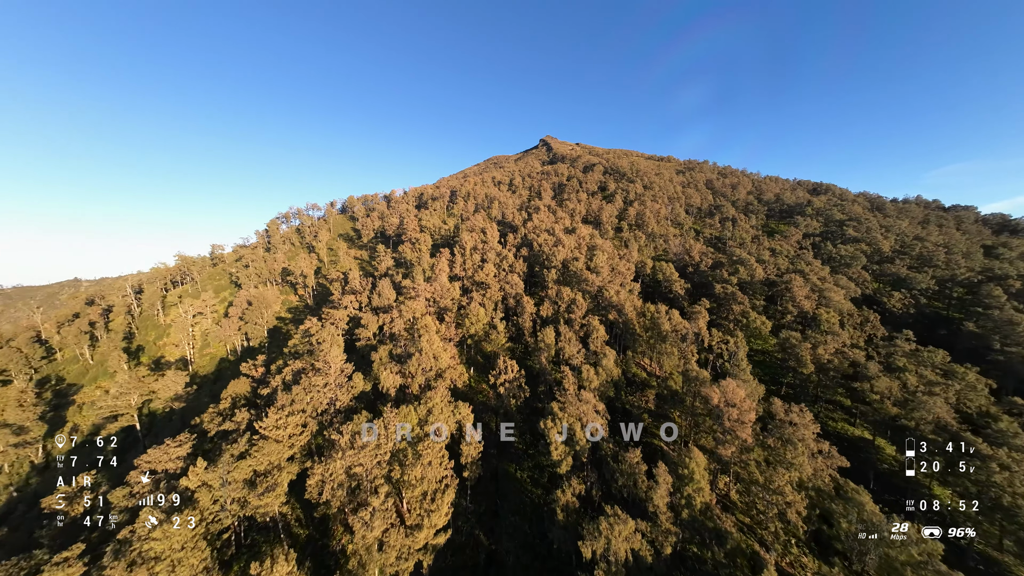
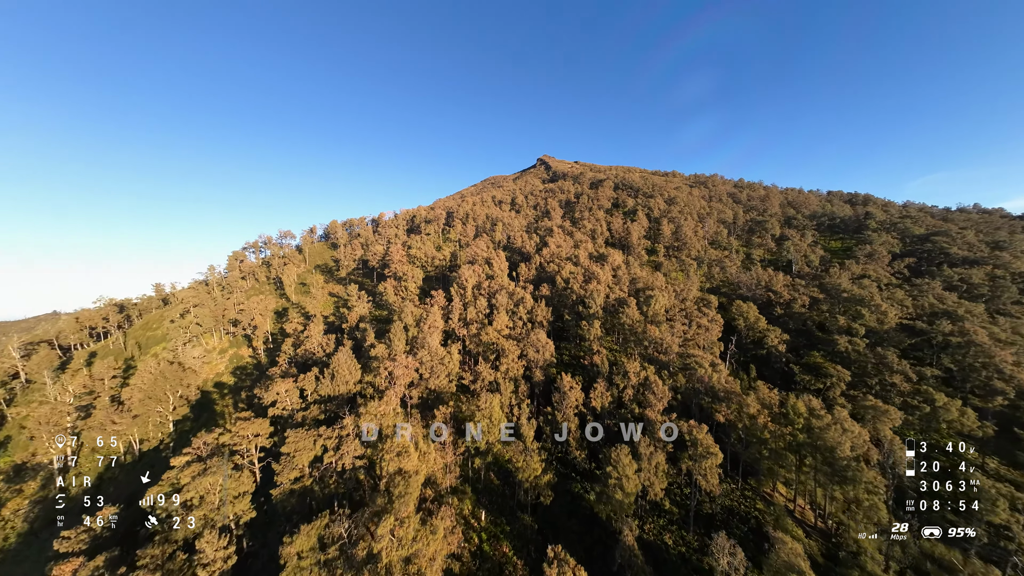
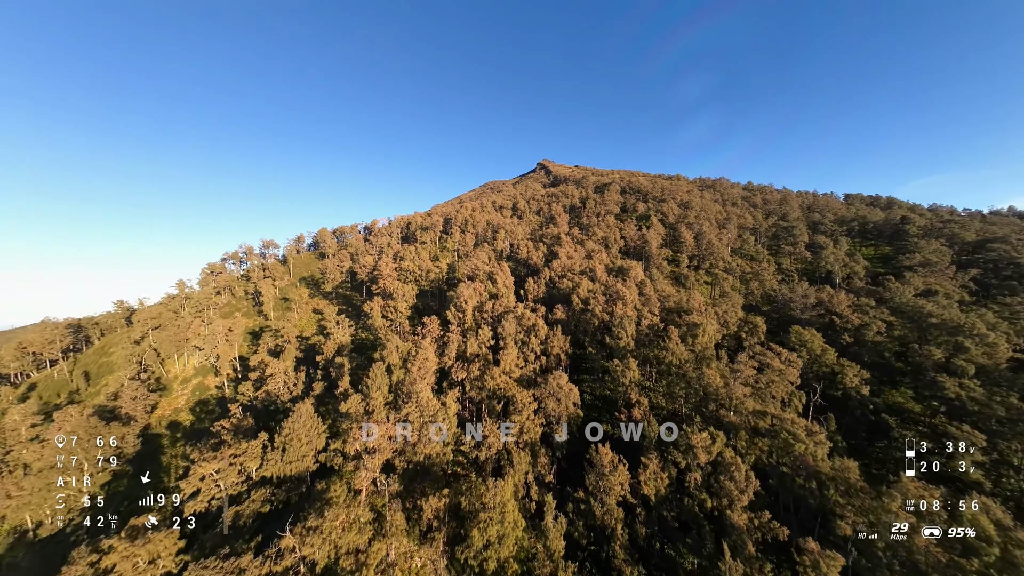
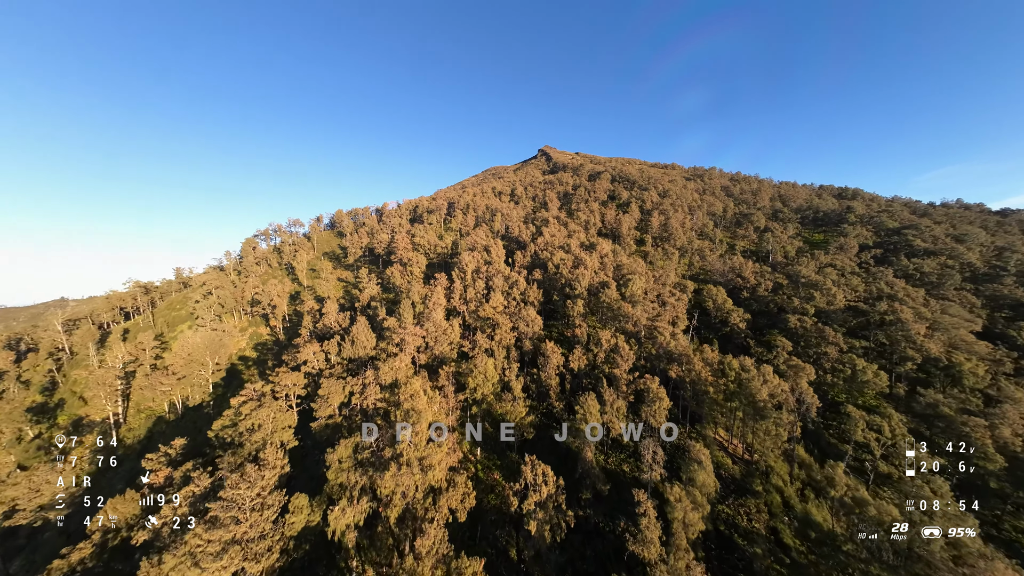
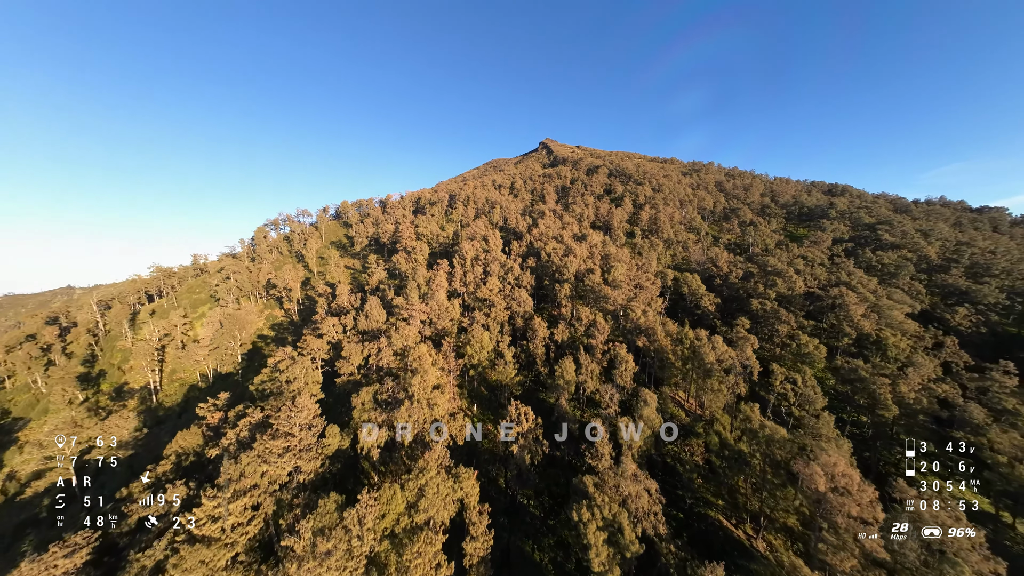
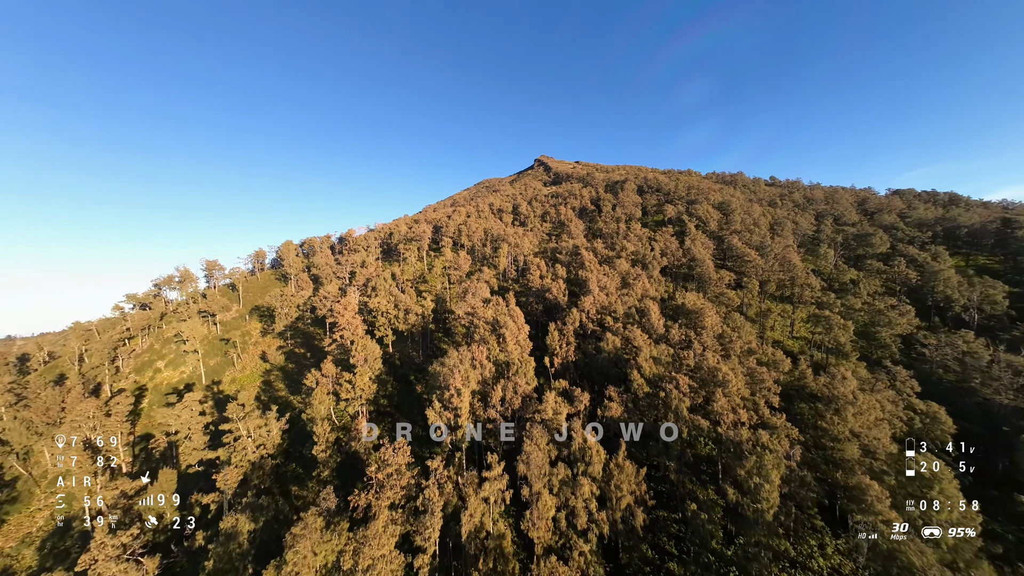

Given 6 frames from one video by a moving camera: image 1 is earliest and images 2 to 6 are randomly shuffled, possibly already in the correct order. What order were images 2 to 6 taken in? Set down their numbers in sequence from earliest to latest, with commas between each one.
5, 4, 2, 3, 6
